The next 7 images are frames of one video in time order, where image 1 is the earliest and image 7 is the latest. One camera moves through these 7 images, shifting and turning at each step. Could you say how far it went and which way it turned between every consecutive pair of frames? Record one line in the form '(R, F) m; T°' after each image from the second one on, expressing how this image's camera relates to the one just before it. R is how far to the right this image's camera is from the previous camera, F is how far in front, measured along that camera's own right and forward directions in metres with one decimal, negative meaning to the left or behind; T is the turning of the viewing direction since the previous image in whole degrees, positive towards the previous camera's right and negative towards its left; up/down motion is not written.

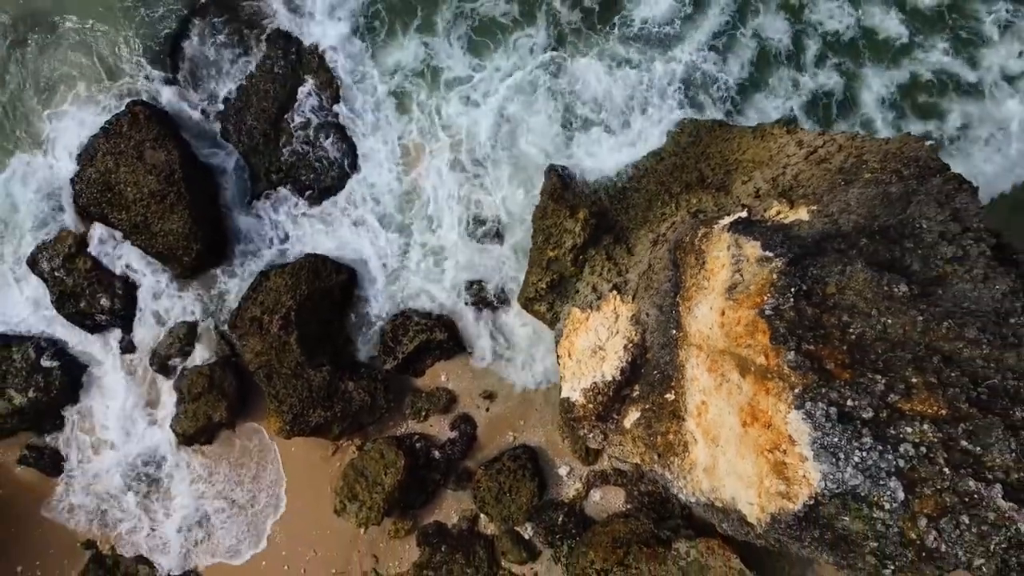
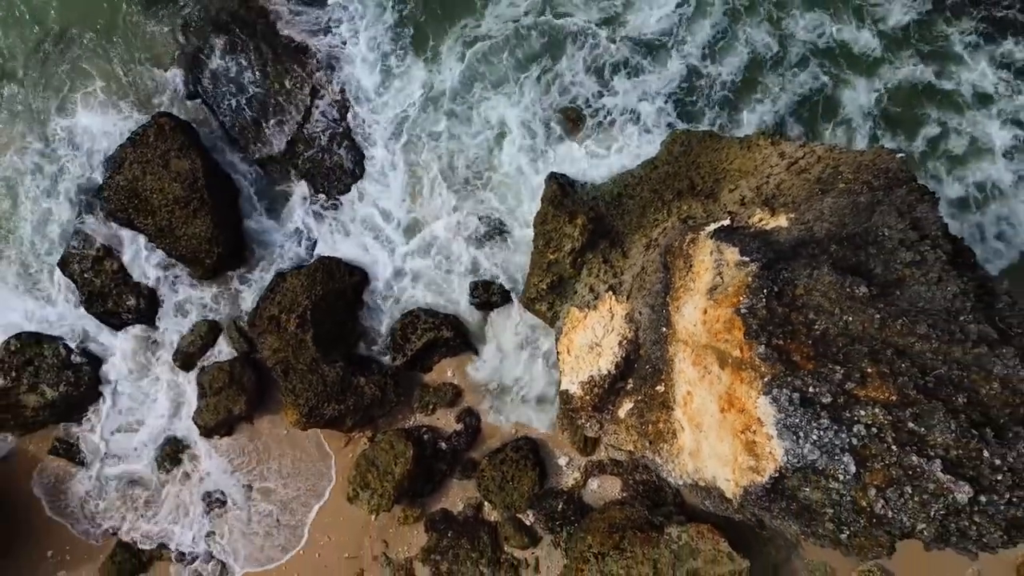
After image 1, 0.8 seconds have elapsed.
(-0.1, -0.9) m; 0°
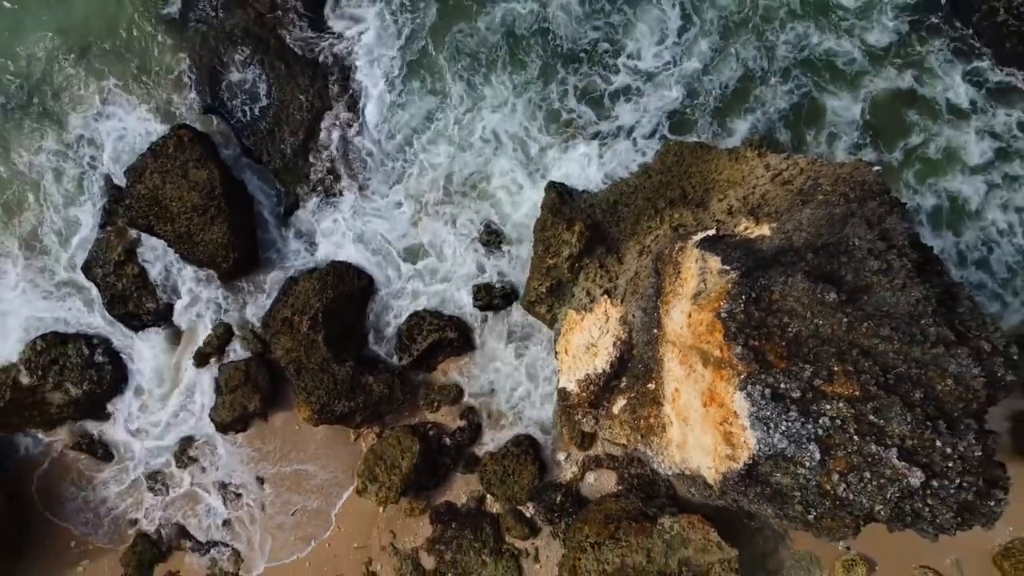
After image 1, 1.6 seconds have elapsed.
(0.0, -0.8) m; 0°
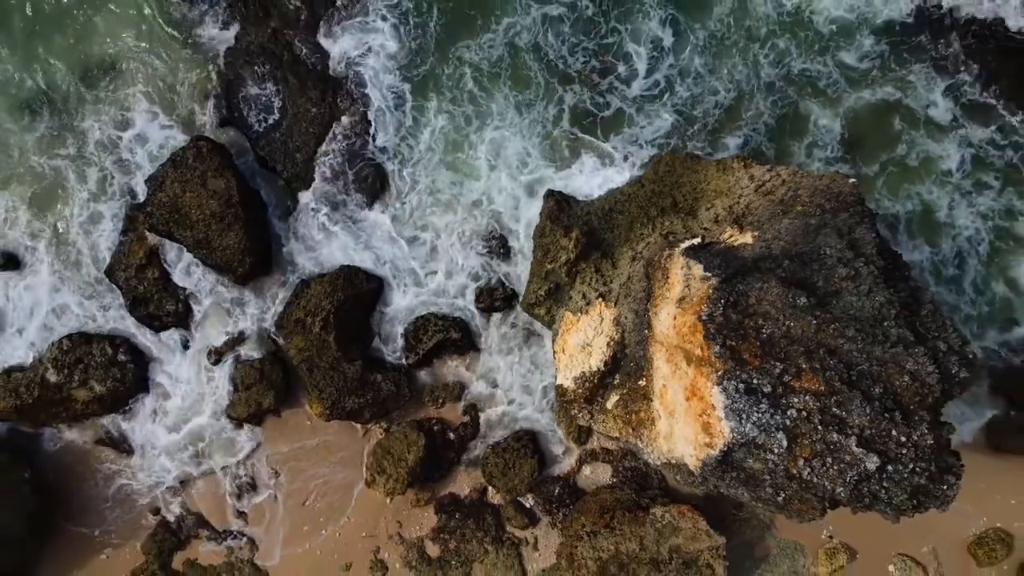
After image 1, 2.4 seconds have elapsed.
(0.0, -0.9) m; 0°
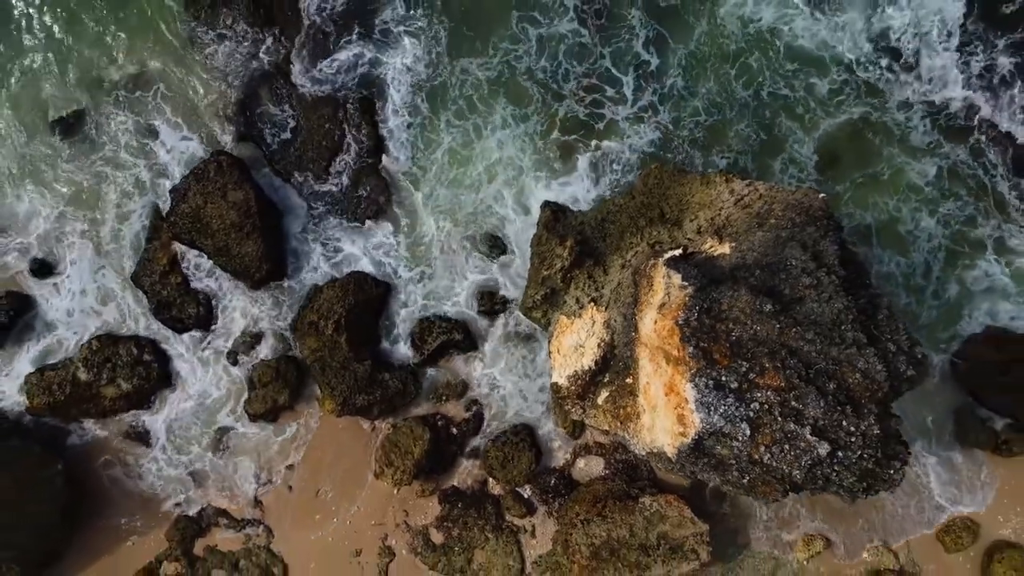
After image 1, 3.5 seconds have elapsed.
(0.0, -1.2) m; 0°
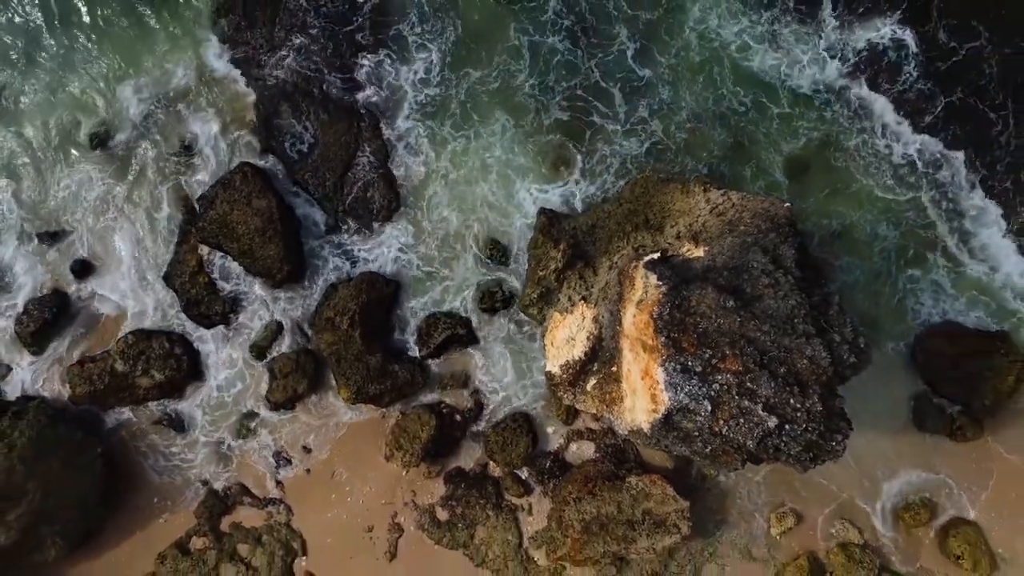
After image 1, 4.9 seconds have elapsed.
(0.0, -1.8) m; 0°
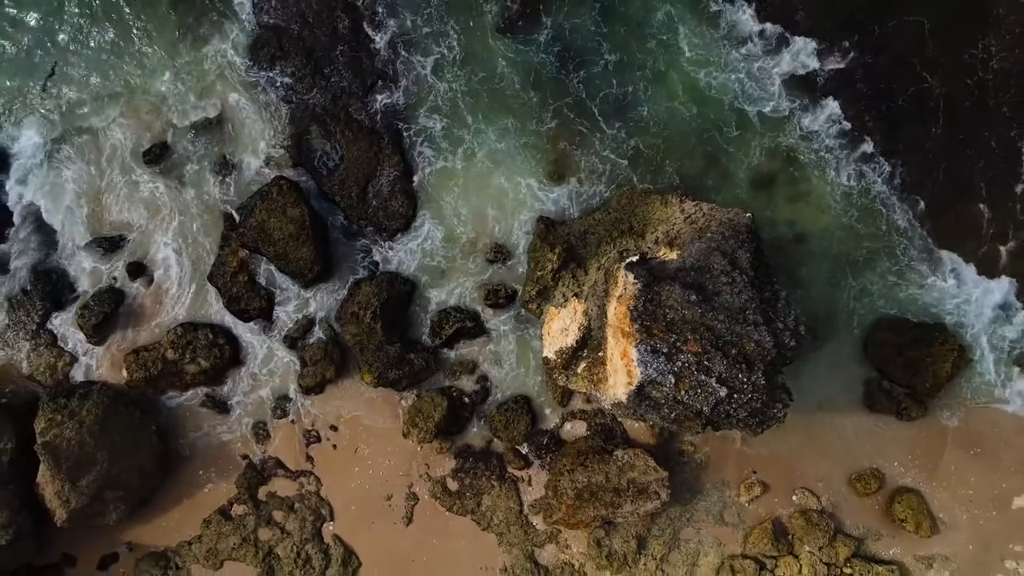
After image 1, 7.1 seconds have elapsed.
(-0.1, -2.9) m; 0°
